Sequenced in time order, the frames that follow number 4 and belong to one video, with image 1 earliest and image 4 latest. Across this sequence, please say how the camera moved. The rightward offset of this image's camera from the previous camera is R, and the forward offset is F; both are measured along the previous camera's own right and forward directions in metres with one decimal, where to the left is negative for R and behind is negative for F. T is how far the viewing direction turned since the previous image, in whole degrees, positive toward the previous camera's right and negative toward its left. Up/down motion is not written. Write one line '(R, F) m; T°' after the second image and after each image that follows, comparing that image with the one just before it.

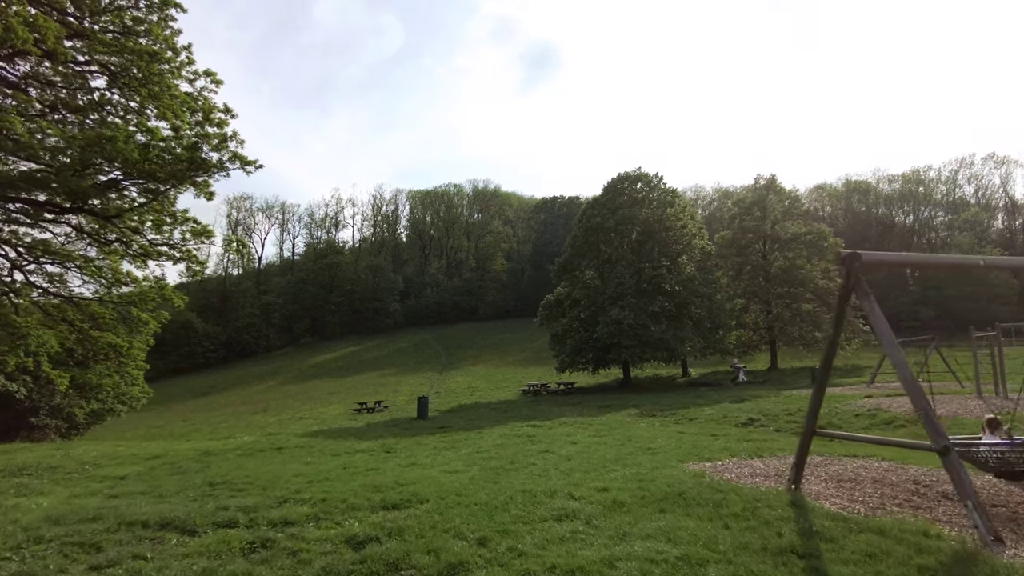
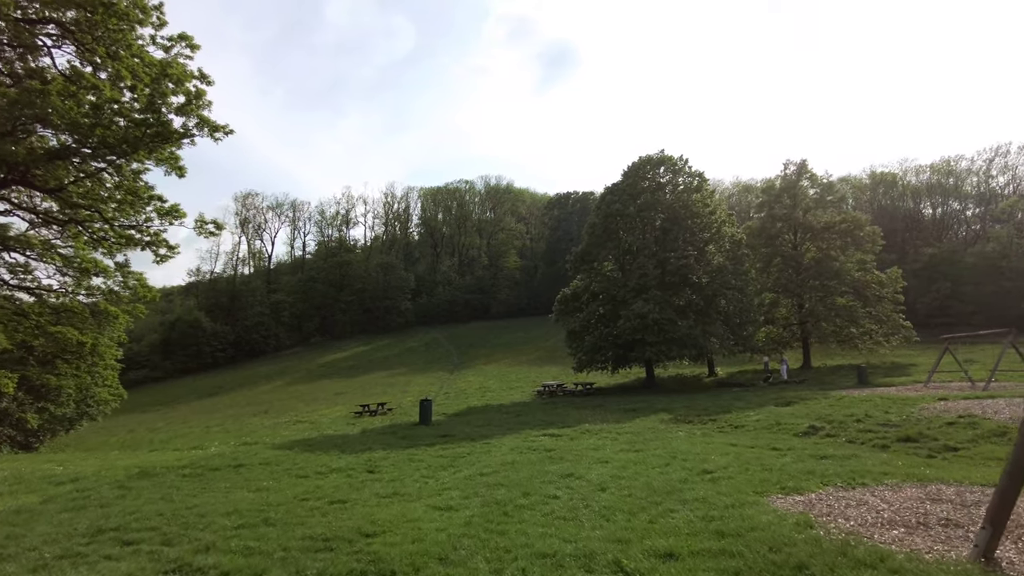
(0.0, +3.0) m; -1°
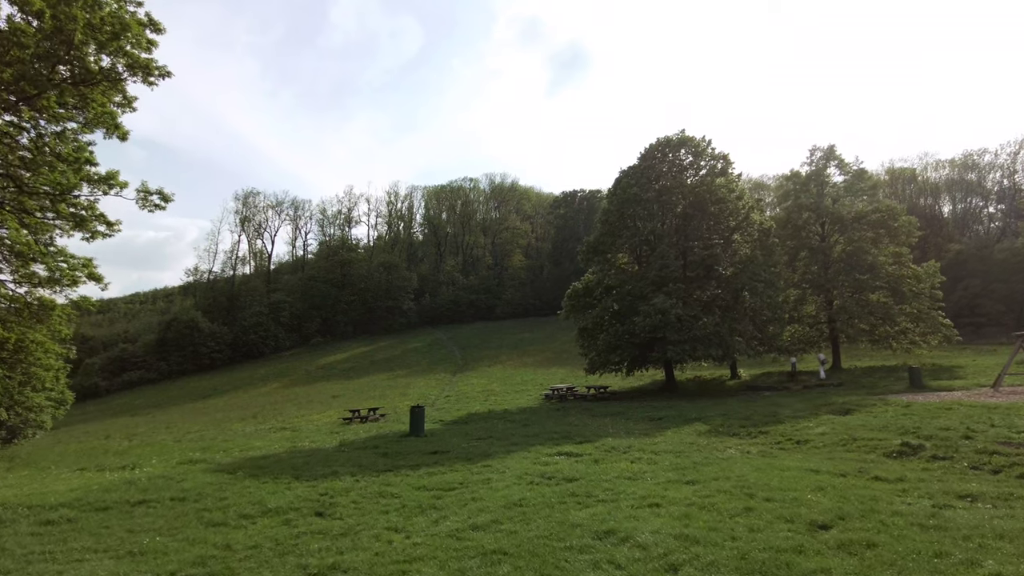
(0.0, +3.5) m; 0°
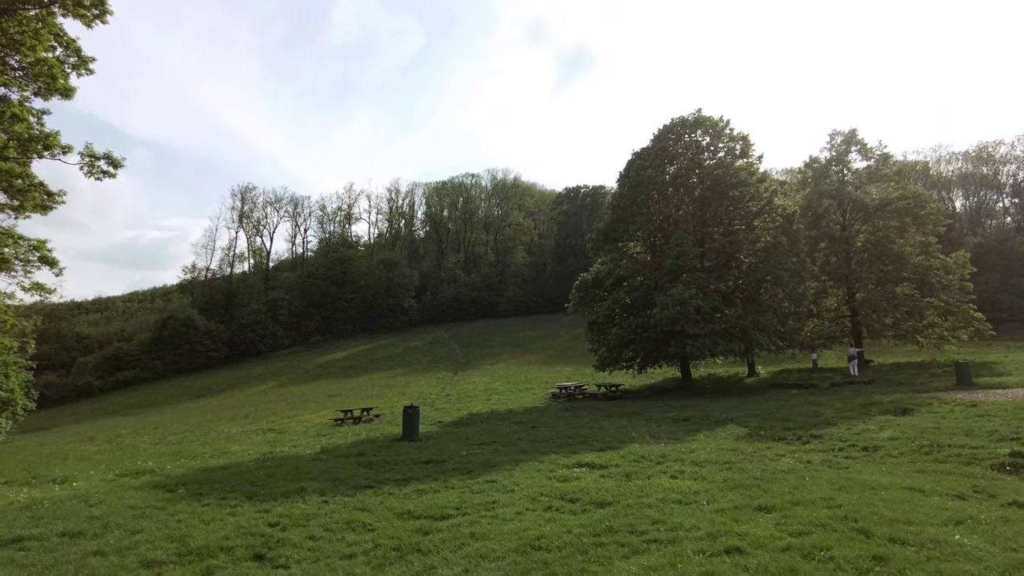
(-0.1, +2.4) m; 0°
